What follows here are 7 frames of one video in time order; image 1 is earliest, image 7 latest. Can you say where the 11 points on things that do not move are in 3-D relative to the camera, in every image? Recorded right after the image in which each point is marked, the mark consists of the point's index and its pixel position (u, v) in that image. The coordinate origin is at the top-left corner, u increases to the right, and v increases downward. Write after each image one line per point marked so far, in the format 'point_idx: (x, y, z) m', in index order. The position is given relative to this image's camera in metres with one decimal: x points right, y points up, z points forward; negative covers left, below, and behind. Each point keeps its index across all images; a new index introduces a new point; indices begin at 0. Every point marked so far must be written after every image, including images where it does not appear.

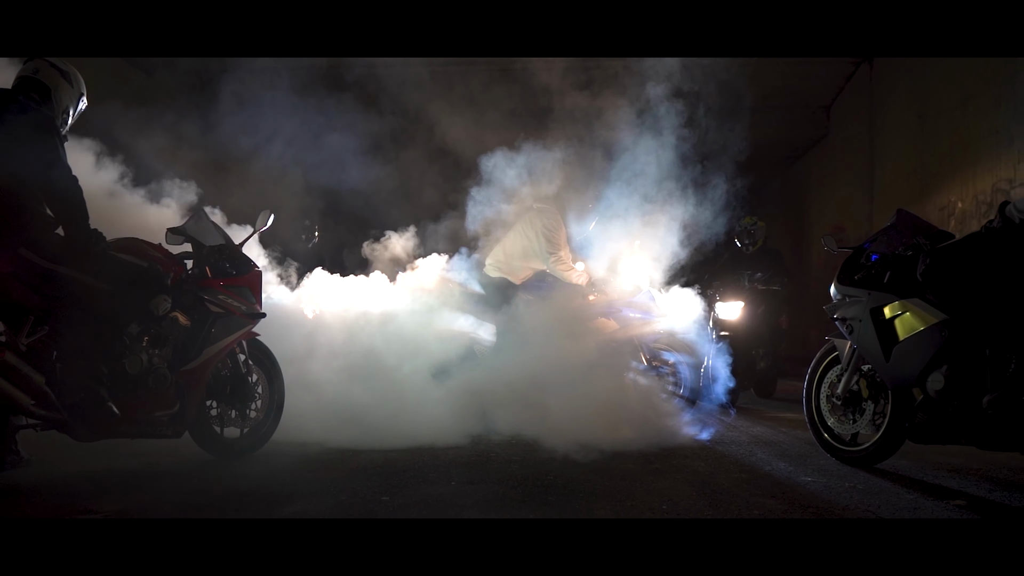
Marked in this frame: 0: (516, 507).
0: (0.0, -0.9, +2.9) m
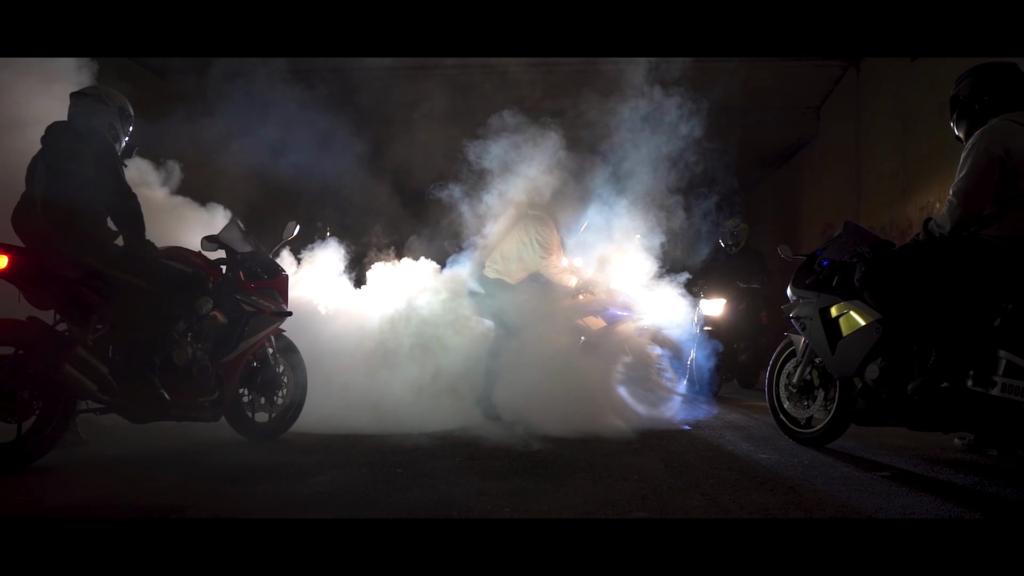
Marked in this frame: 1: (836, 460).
0: (0.0, -0.9, +3.5) m
1: (+1.8, -0.9, +3.9) m
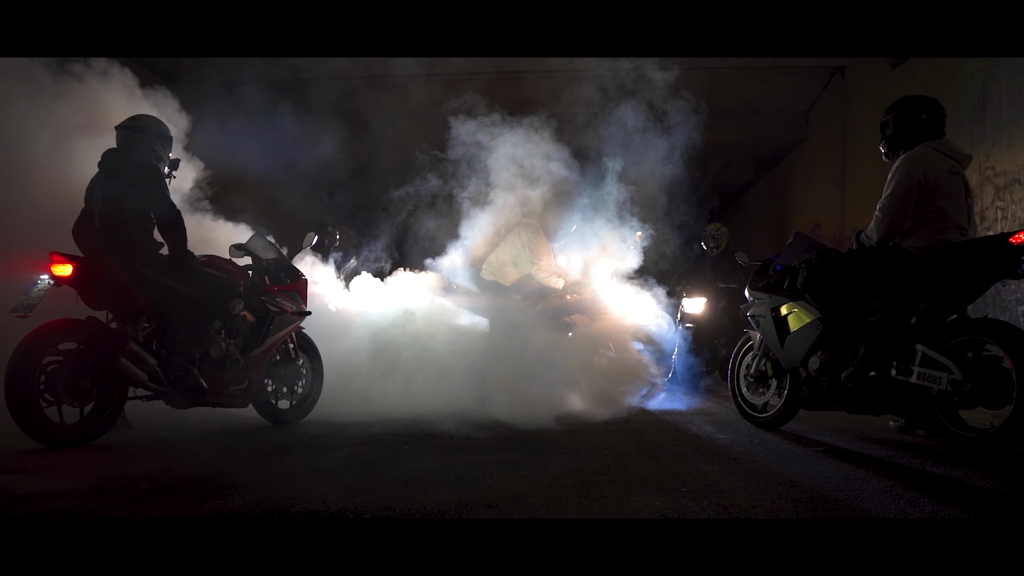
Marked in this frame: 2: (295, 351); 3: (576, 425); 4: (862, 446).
0: (-0.1, -0.9, +4.1) m
1: (+1.7, -1.0, +4.5) m
2: (-1.6, -0.5, +5.3) m
3: (+0.4, -1.0, +5.0) m
4: (+2.1, -1.0, +4.3) m
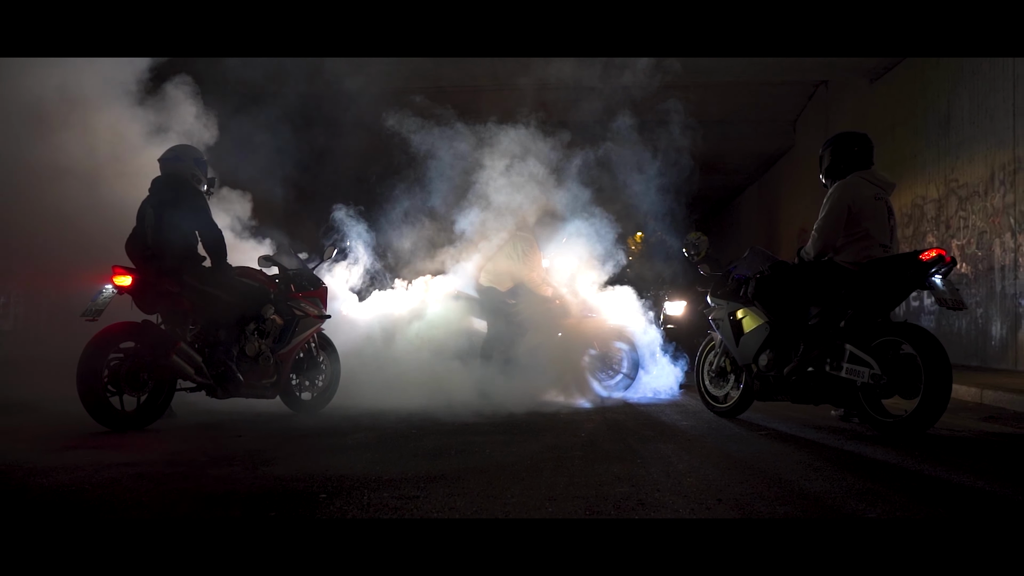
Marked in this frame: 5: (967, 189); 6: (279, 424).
0: (-0.1, -1.0, +4.8) m
1: (+1.6, -1.0, +5.2) m
2: (-1.7, -0.5, +6.1) m
3: (+0.4, -1.0, +5.7) m
4: (+2.1, -1.0, +5.1) m
5: (+6.3, +1.4, +9.8) m
6: (-1.8, -1.0, +5.4) m
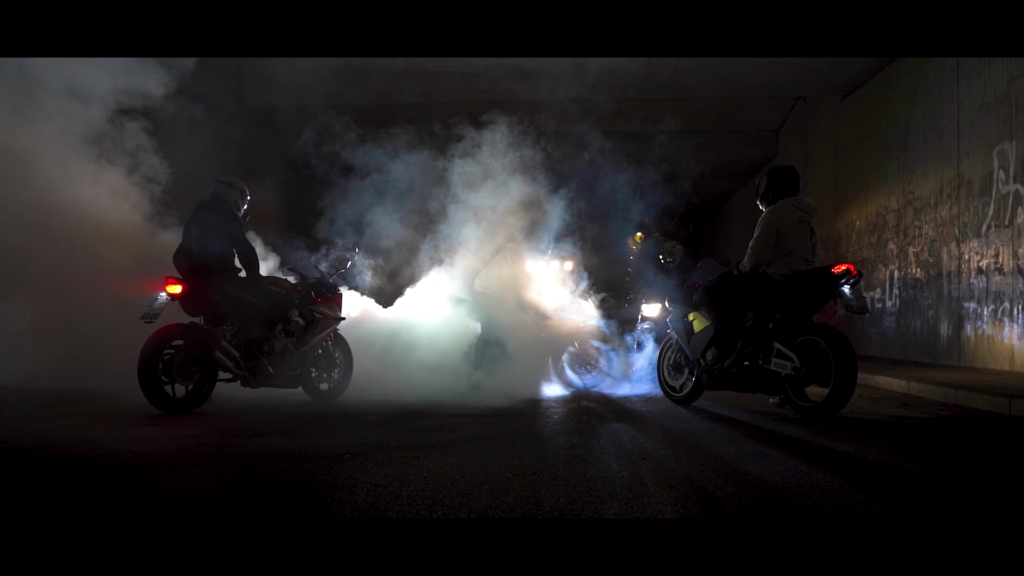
0: (-0.2, -1.0, +5.8) m
1: (+1.5, -1.1, +6.2) m
2: (-1.8, -0.6, +7.0) m
3: (+0.3, -1.1, +6.7) m
4: (+2.0, -1.1, +6.0) m
5: (+6.2, +1.3, +10.7) m
6: (-1.9, -1.1, +6.3) m
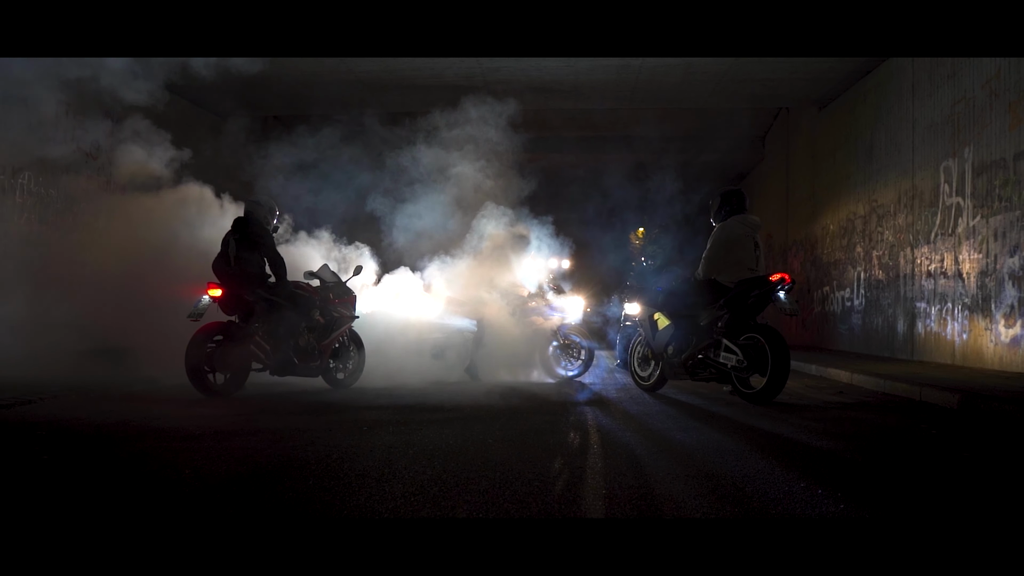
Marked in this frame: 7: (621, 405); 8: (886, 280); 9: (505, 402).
0: (-0.3, -1.1, +6.8) m
1: (+1.4, -1.1, +7.2) m
2: (-1.9, -0.6, +8.1) m
3: (+0.2, -1.1, +7.8) m
4: (+1.9, -1.1, +7.1) m
5: (+6.1, +1.3, +11.7) m
6: (-2.0, -1.1, +7.4) m
7: (+1.0, -1.1, +6.6) m
8: (+6.1, +0.1, +11.6) m
9: (0.0, -1.1, +6.7) m
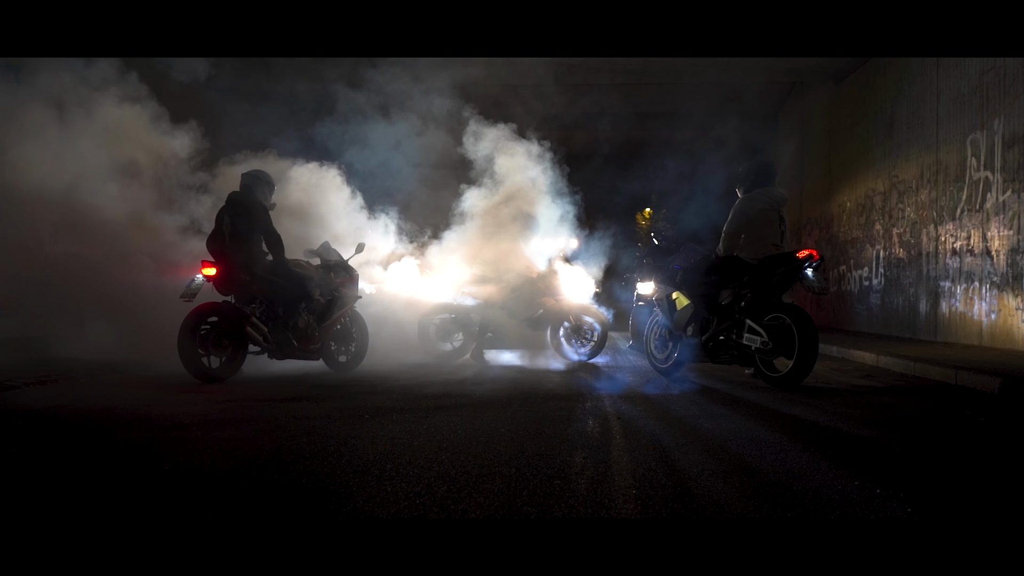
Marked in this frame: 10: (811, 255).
0: (-0.2, -0.9, +6.5) m
1: (+1.5, -0.9, +6.8) m
2: (-1.8, -0.4, +7.7) m
3: (+0.3, -0.9, +7.4) m
4: (+2.0, -0.9, +6.7) m
5: (+6.3, +1.6, +11.3) m
6: (-1.9, -0.9, +7.1) m
7: (+1.1, -0.9, +6.2) m
8: (+6.2, +0.5, +11.1) m
9: (+0.1, -0.9, +6.4) m
10: (+2.5, +0.3, +6.0) m
